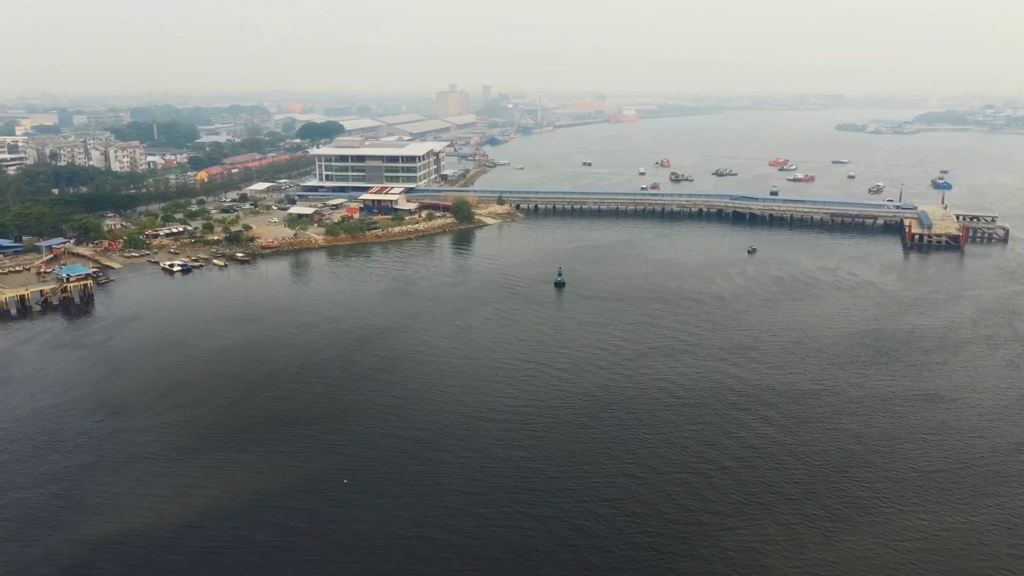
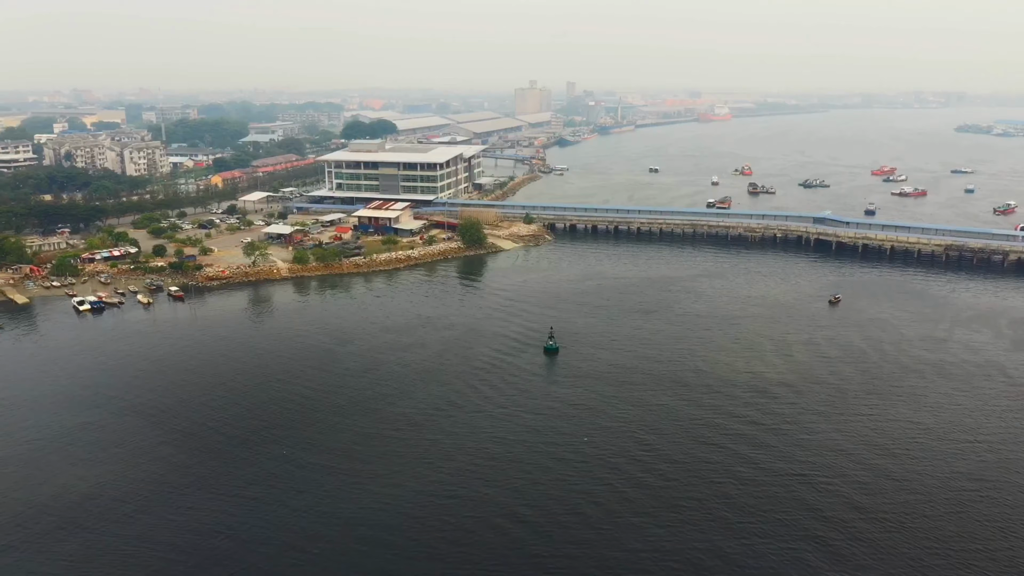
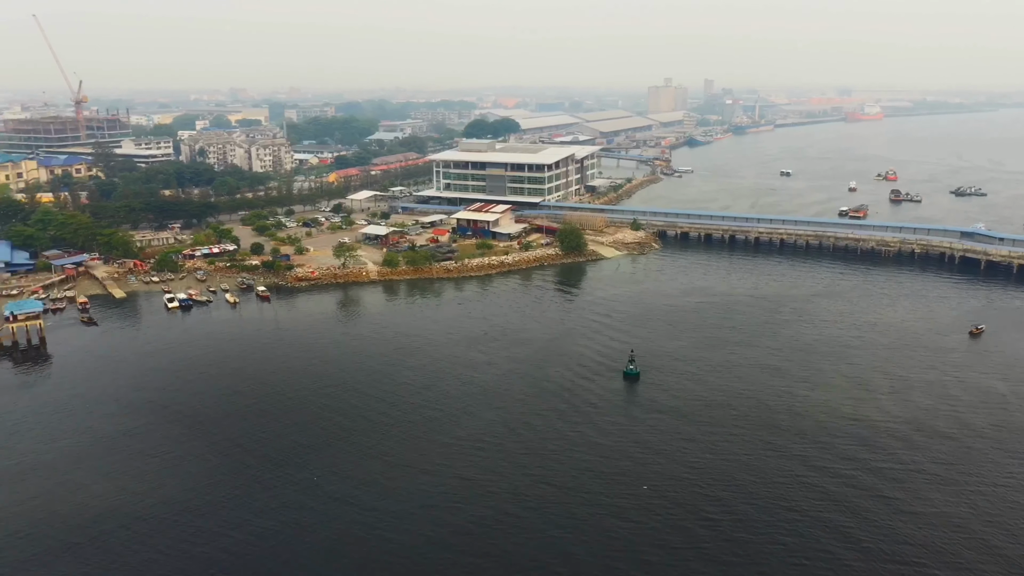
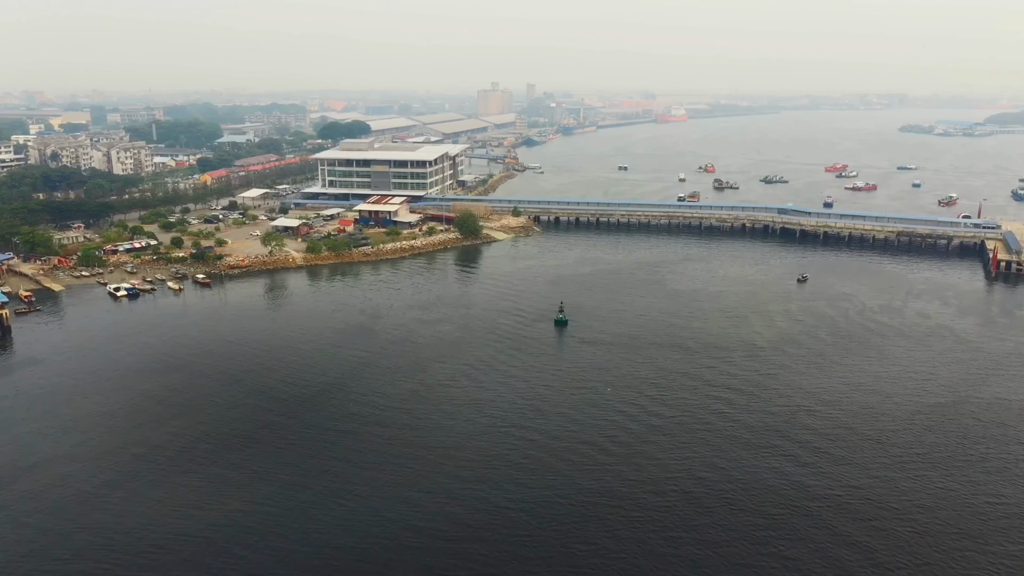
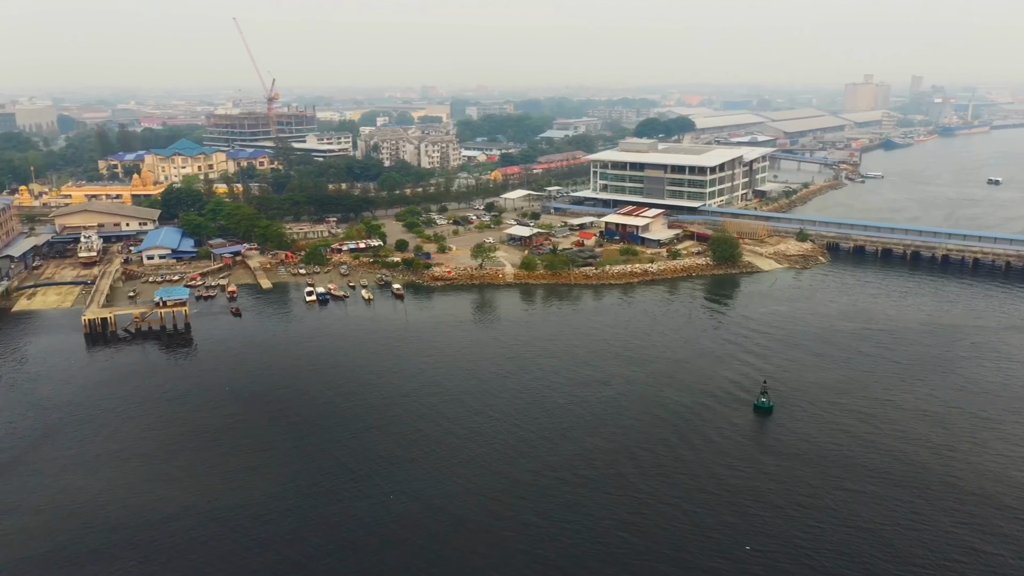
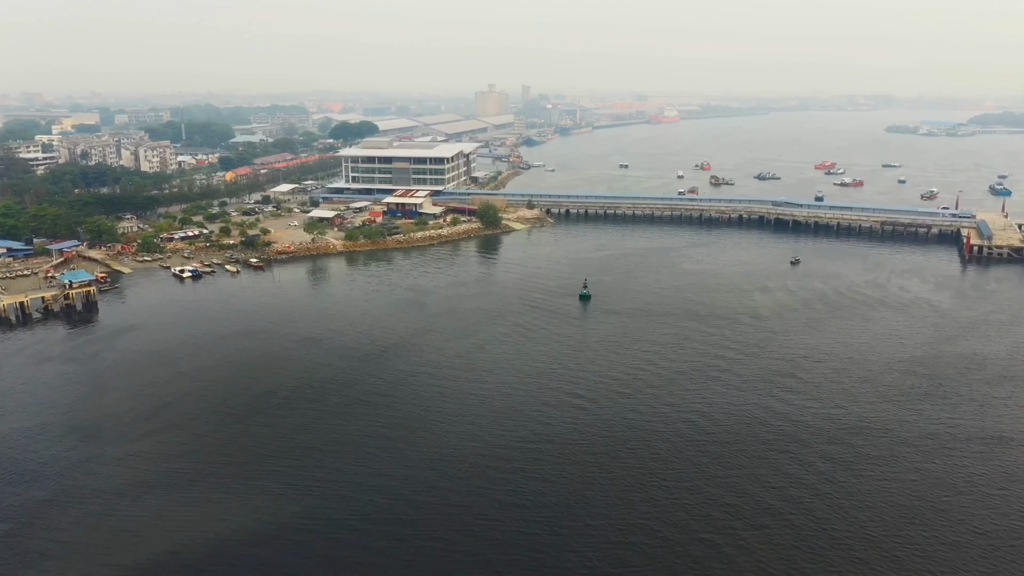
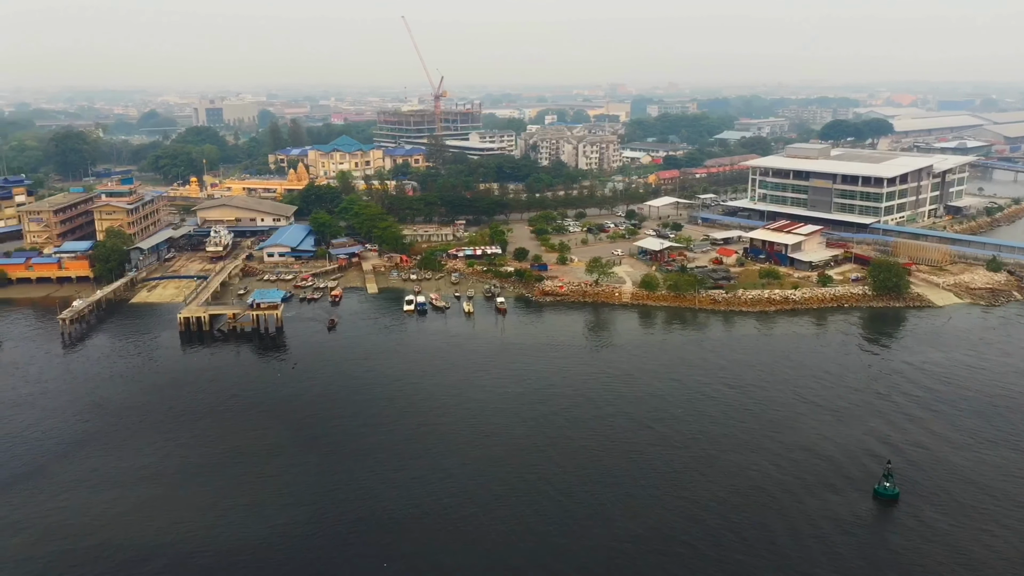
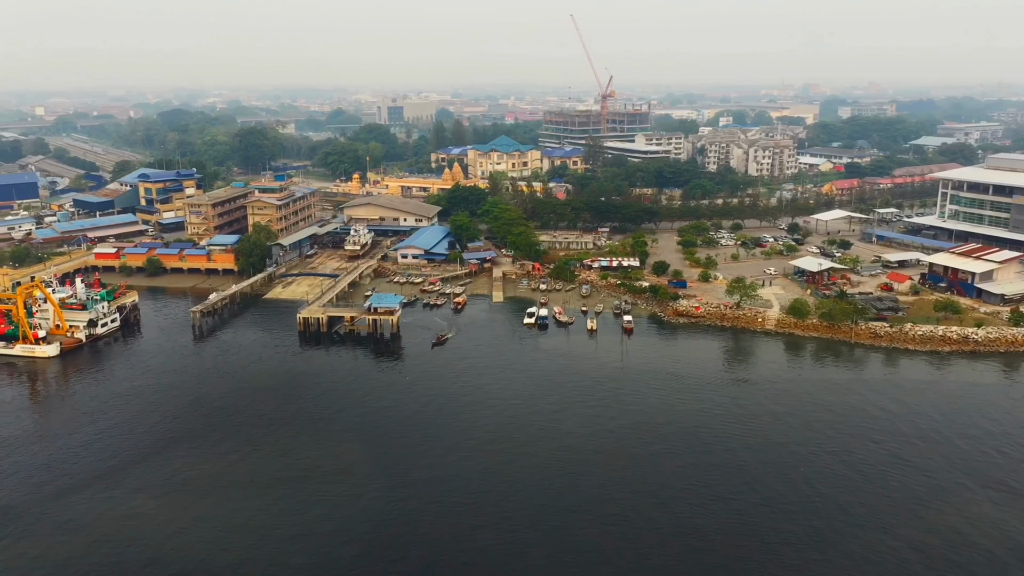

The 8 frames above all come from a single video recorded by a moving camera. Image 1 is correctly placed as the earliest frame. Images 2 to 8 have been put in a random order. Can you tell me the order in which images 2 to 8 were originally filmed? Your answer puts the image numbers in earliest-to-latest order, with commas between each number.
6, 4, 2, 3, 5, 7, 8
